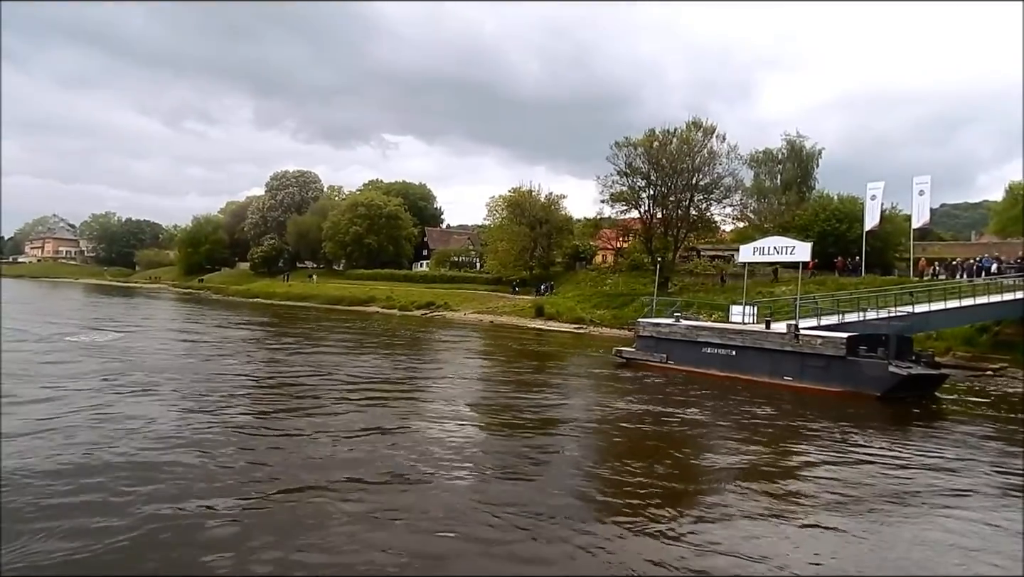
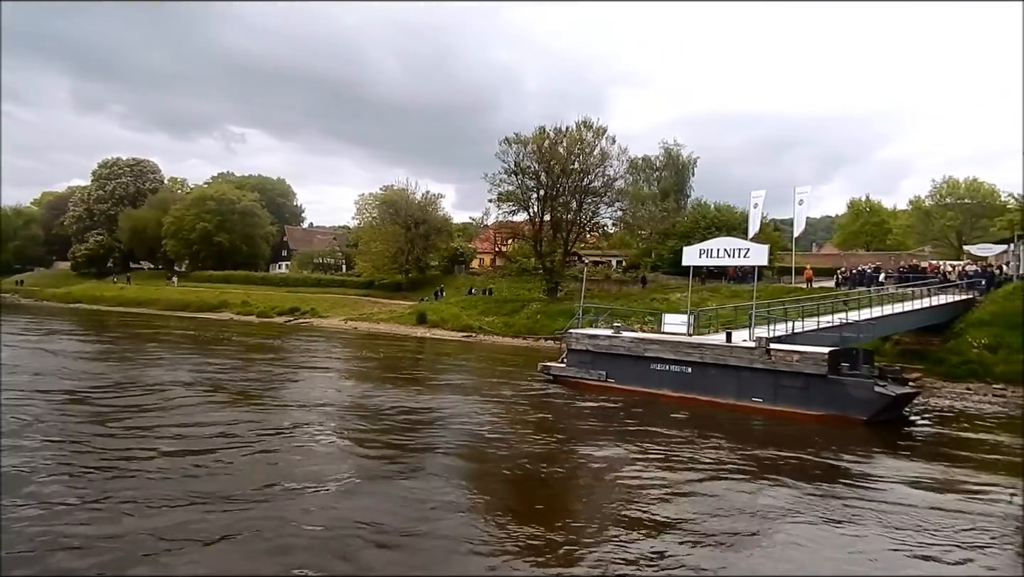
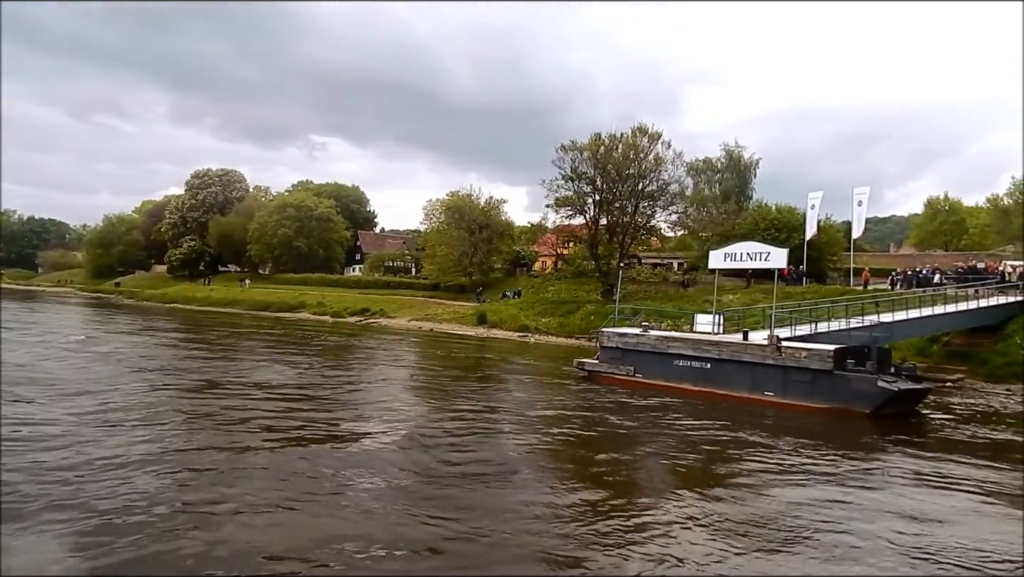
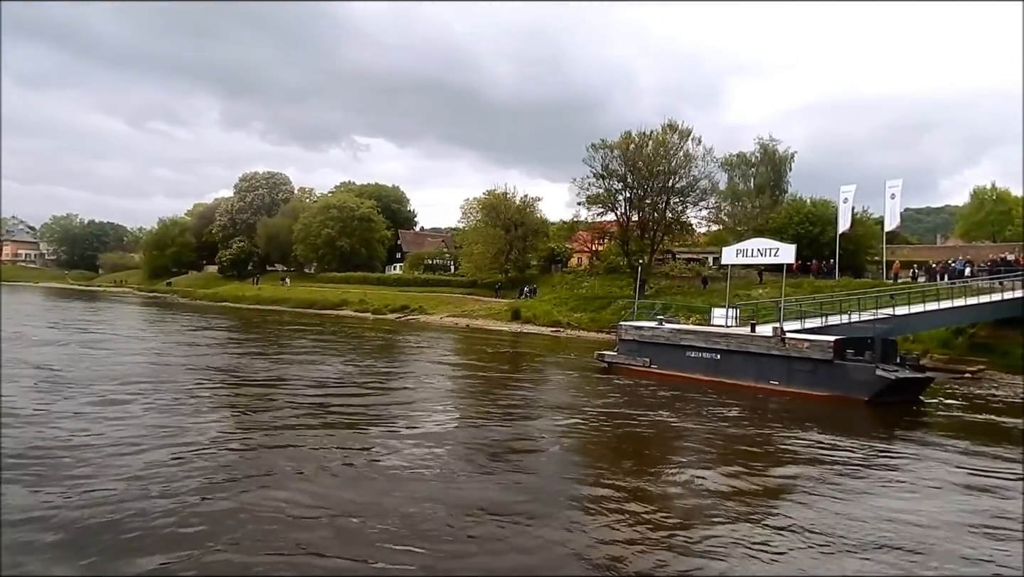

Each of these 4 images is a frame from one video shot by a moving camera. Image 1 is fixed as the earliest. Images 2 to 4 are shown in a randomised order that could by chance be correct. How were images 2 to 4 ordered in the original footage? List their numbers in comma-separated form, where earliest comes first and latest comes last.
4, 3, 2
